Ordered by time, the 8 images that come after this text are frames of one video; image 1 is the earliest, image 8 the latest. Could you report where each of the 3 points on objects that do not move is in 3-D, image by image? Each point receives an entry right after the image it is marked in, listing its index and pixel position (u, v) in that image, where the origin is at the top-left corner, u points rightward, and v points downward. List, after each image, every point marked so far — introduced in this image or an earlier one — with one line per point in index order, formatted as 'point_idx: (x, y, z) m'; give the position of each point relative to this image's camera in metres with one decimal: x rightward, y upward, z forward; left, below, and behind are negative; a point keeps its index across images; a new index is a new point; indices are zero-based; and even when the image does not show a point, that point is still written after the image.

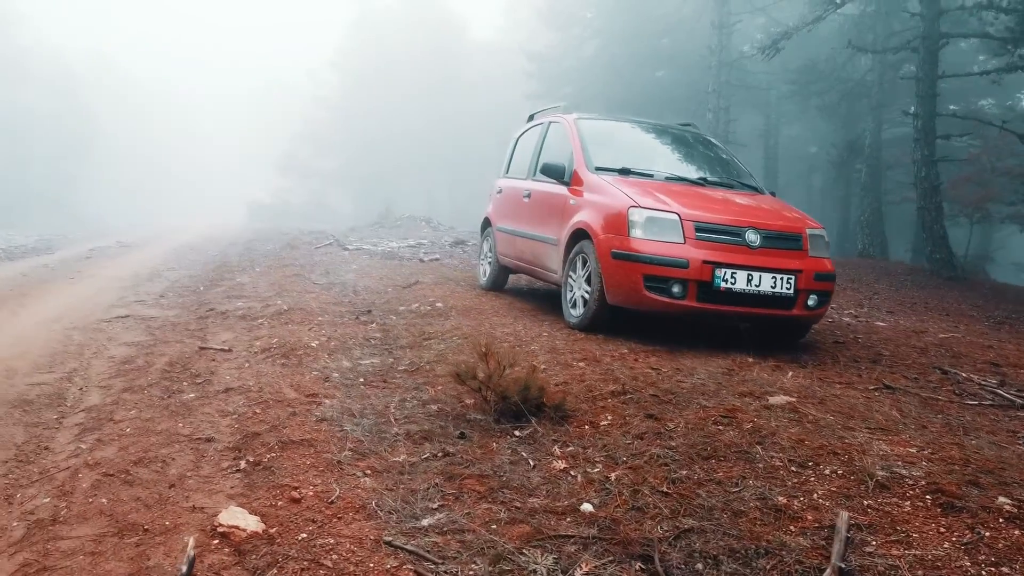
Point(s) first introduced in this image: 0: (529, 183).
0: (+0.1, +0.7, +5.4) m
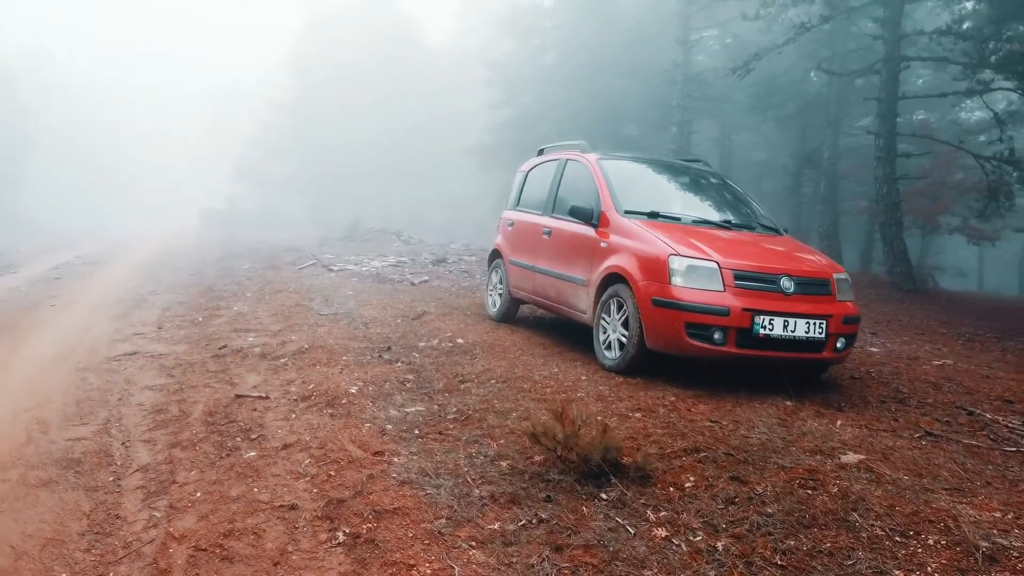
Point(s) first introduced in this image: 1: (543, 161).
0: (+0.2, +0.5, +5.5) m
1: (+0.3, +0.9, +6.0) m
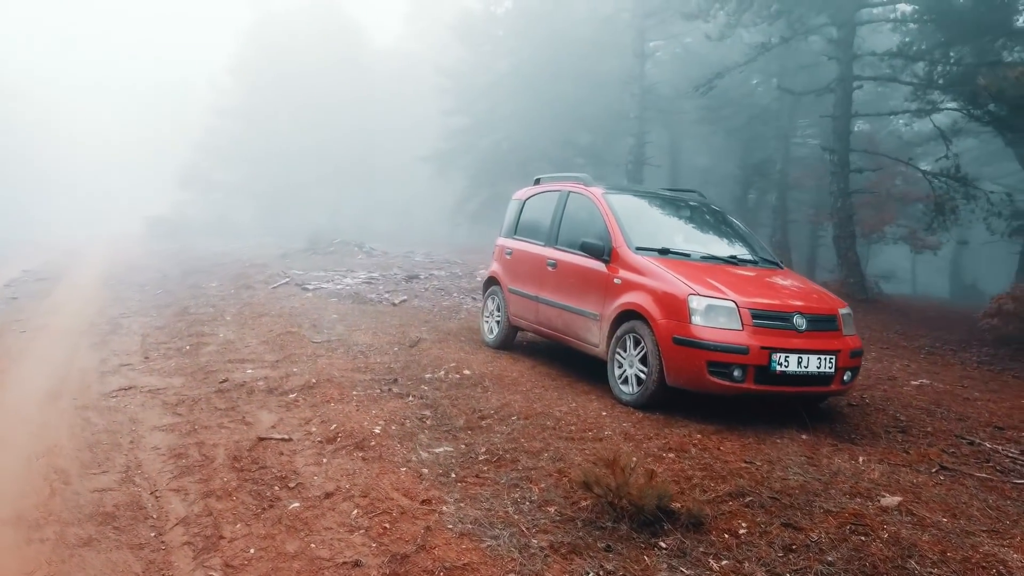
0: (+0.3, +0.3, +5.6) m
1: (+0.2, +0.7, +6.1) m
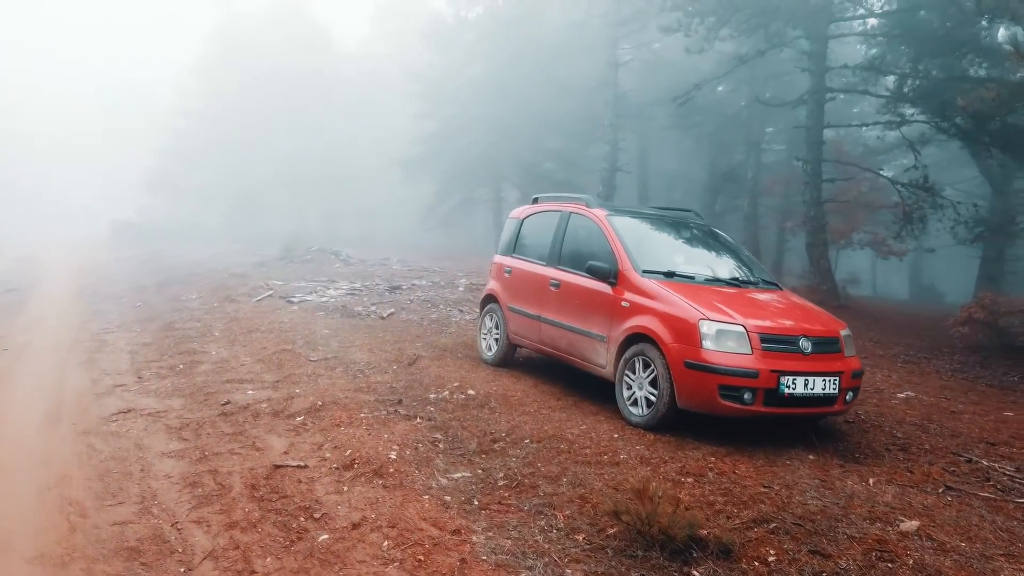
0: (+0.3, +0.1, +5.7) m
1: (+0.2, +0.6, +6.2) m
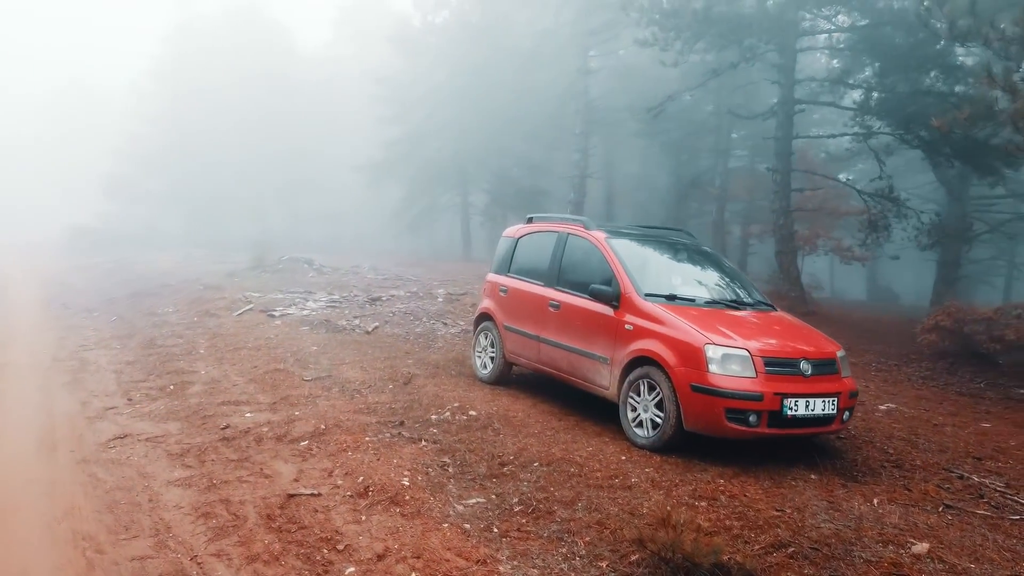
0: (+0.3, 0.0, +5.8) m
1: (+0.2, +0.4, +6.2) m
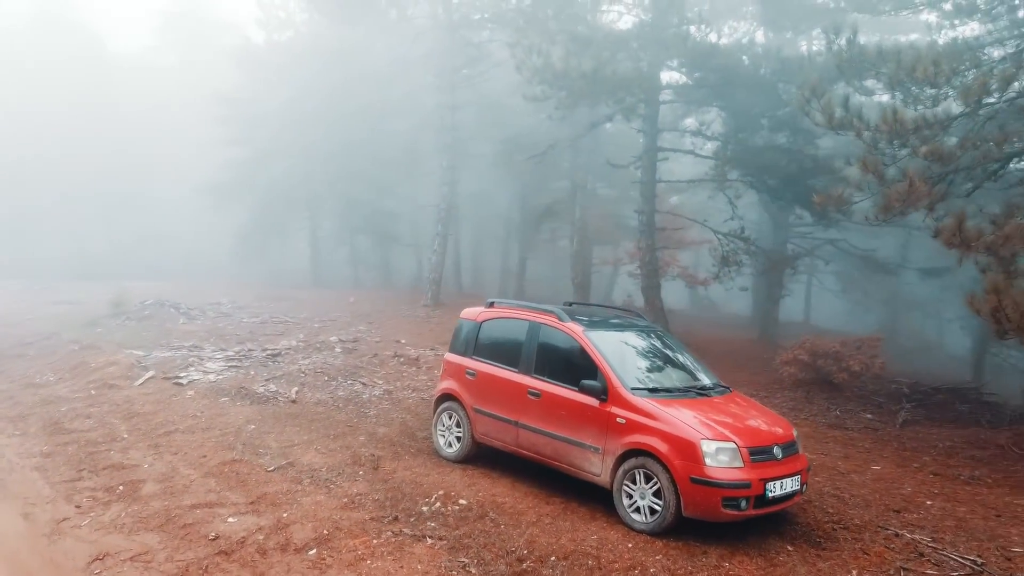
0: (+0.1, -0.7, +6.1) m
1: (-0.1, -0.2, +6.6) m
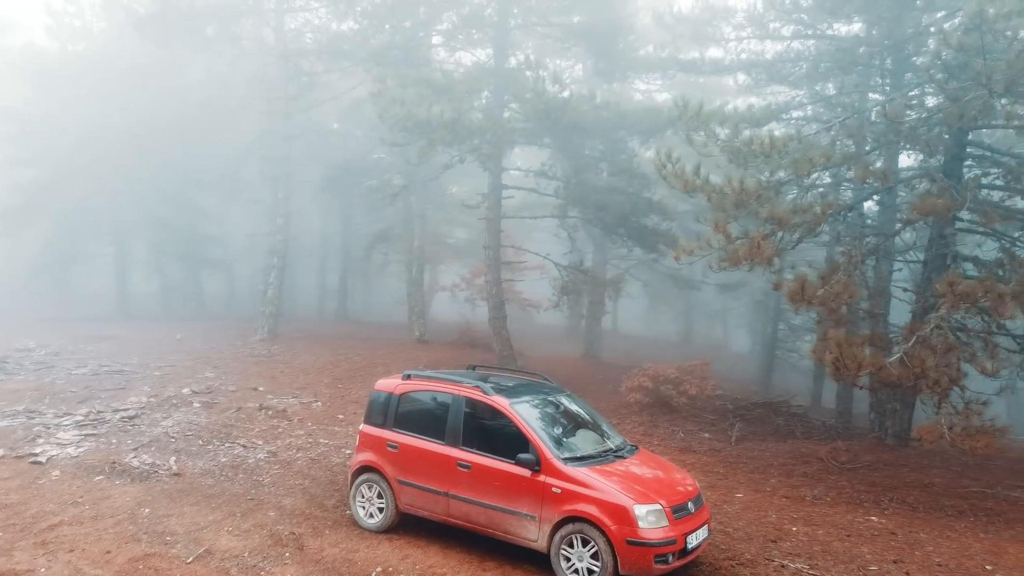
0: (-0.4, -1.3, +6.4) m
1: (-0.8, -0.9, +6.8) m
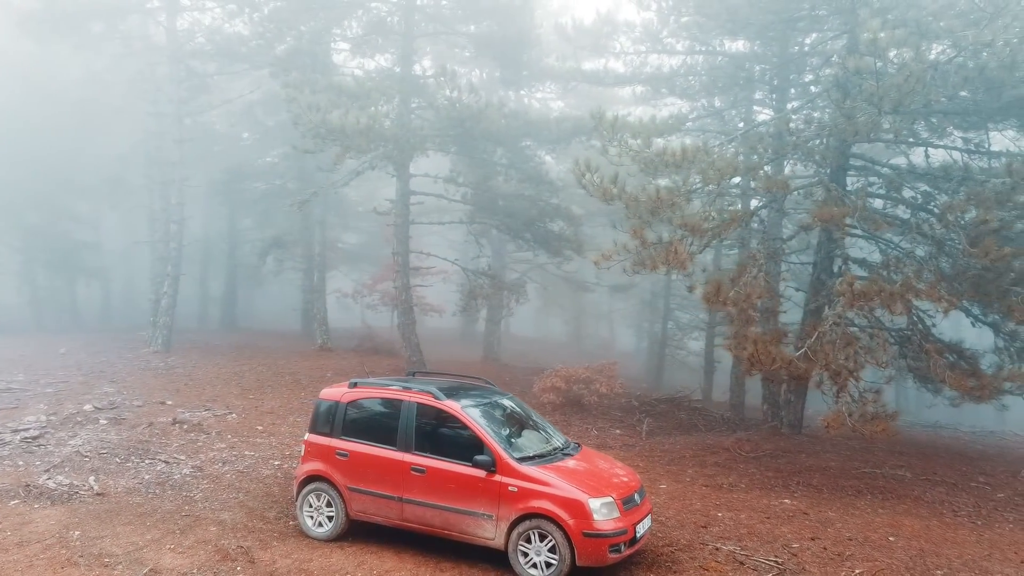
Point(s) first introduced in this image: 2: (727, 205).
0: (-0.8, -1.4, +6.6) m
1: (-1.2, -0.9, +6.9) m
2: (+2.8, +1.1, +10.5) m
